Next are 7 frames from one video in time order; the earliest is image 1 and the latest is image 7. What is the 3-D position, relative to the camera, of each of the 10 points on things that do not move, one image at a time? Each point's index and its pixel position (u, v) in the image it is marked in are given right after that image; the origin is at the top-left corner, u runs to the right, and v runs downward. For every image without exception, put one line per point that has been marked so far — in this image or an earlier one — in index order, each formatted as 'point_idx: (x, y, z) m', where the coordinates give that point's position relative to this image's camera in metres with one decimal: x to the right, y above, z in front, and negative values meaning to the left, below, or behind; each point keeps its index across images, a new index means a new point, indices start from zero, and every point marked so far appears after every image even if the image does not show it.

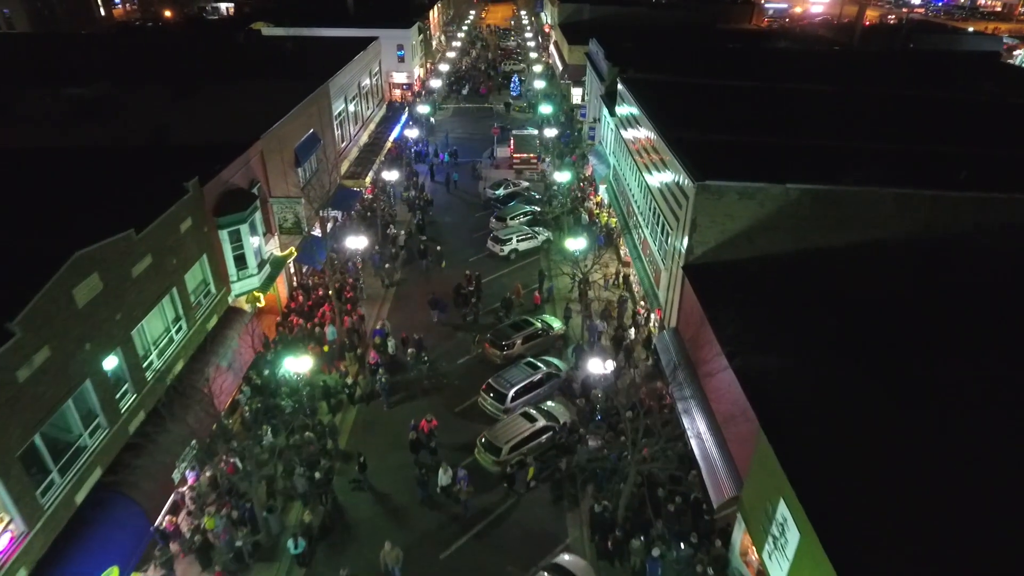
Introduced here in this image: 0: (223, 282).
0: (-8.6, +0.2, +18.8) m
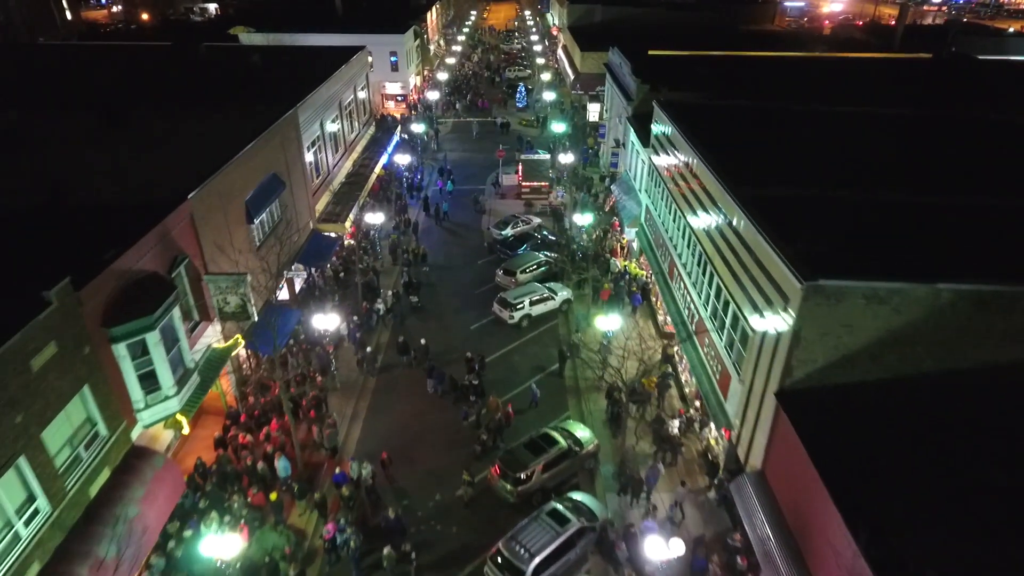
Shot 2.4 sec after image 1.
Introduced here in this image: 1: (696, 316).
0: (-8.2, -2.6, +13.2) m
1: (+5.7, -0.8, +19.6) m
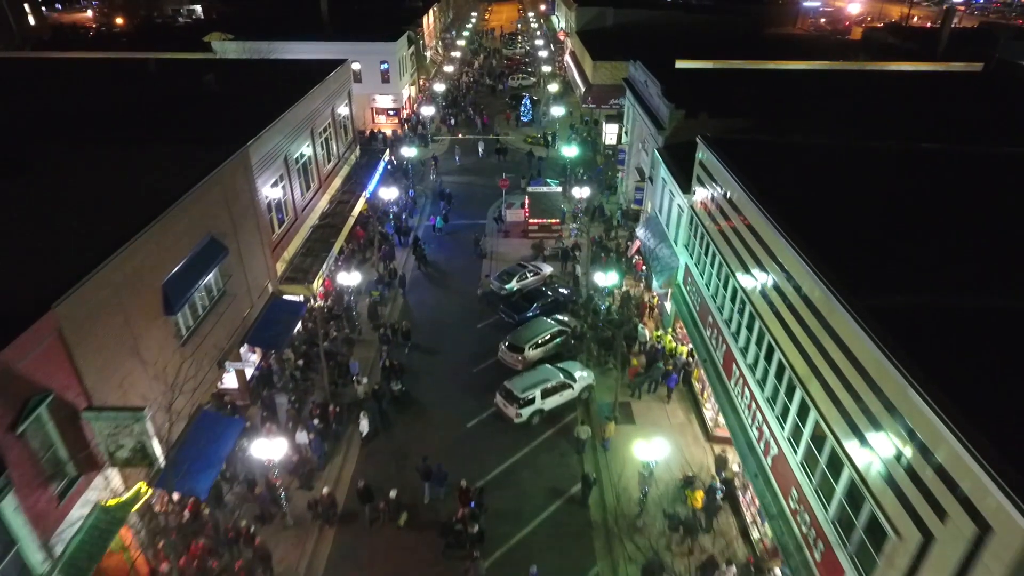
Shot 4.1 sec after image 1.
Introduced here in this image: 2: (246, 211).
0: (-8.0, -5.3, +8.2) m
1: (+5.9, -3.4, +14.6) m
2: (-8.1, +2.3, +19.3) m
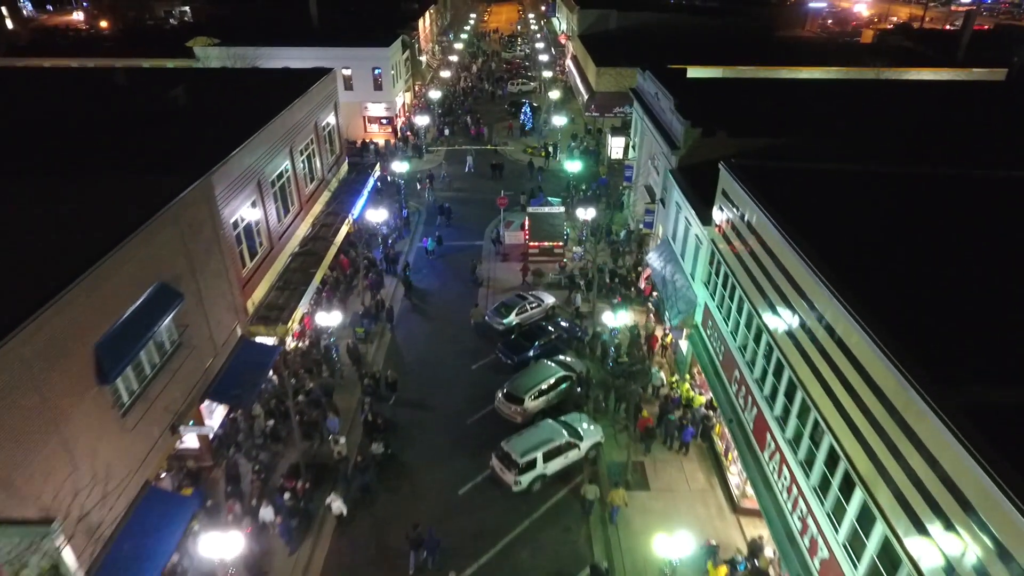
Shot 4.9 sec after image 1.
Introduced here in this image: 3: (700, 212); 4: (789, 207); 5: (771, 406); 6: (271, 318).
0: (-8.0, -6.5, +5.9) m
1: (+5.8, -4.6, +12.3) m
2: (-8.1, +1.1, +17.0) m
3: (+5.9, +2.4, +19.9) m
4: (+7.1, +2.1, +16.4) m
5: (+5.9, -2.7, +14.4) m
6: (-7.4, -0.9, +19.6) m
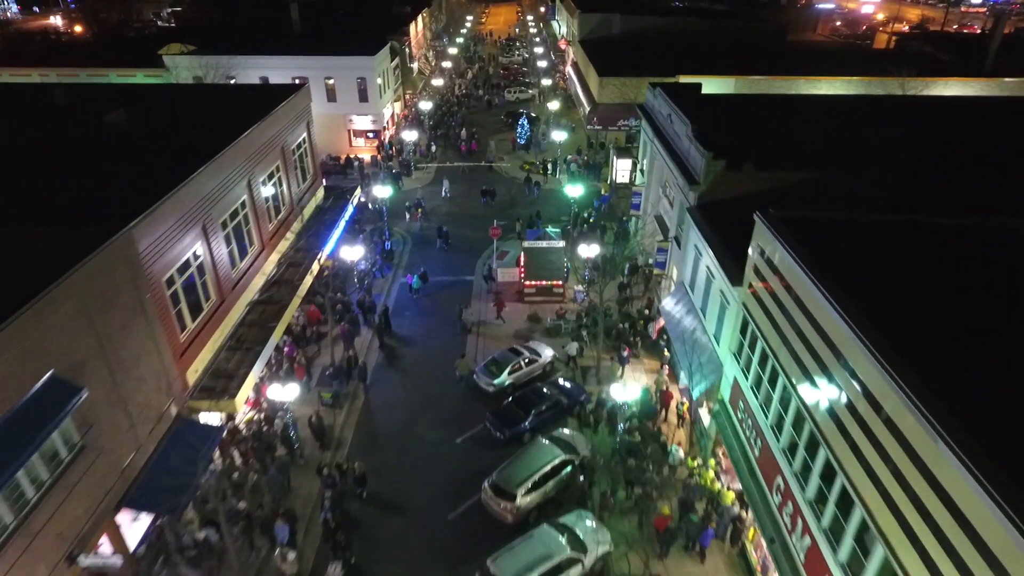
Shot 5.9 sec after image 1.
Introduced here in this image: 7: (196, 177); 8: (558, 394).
0: (-8.3, -8.3, +2.8) m
1: (+5.6, -6.4, +9.1) m
2: (-8.4, -0.7, +13.8) m
3: (+5.7, +0.7, +16.7) m
4: (+6.8, +0.4, +13.2) m
5: (+5.7, -4.4, +11.2) m
6: (-7.6, -2.6, +16.4) m
7: (-8.7, +3.1, +17.4) m
8: (+1.3, -3.2, +19.1) m
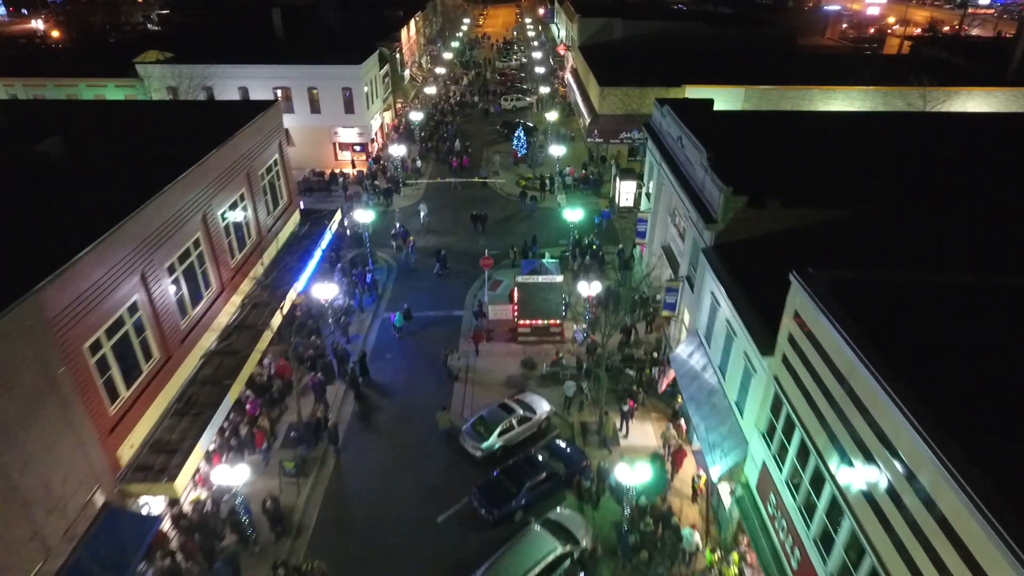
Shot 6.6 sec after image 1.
0: (-8.6, -9.7, +0.3) m
1: (+5.3, -7.7, +6.7) m
2: (-8.7, -2.1, +11.4) m
3: (+5.4, -0.7, +14.3) m
4: (+6.6, -1.0, +10.8) m
5: (+5.4, -5.8, +8.8) m
6: (-7.9, -4.0, +14.0) m
7: (-8.9, +1.7, +14.9) m
8: (+1.1, -4.5, +16.6) m
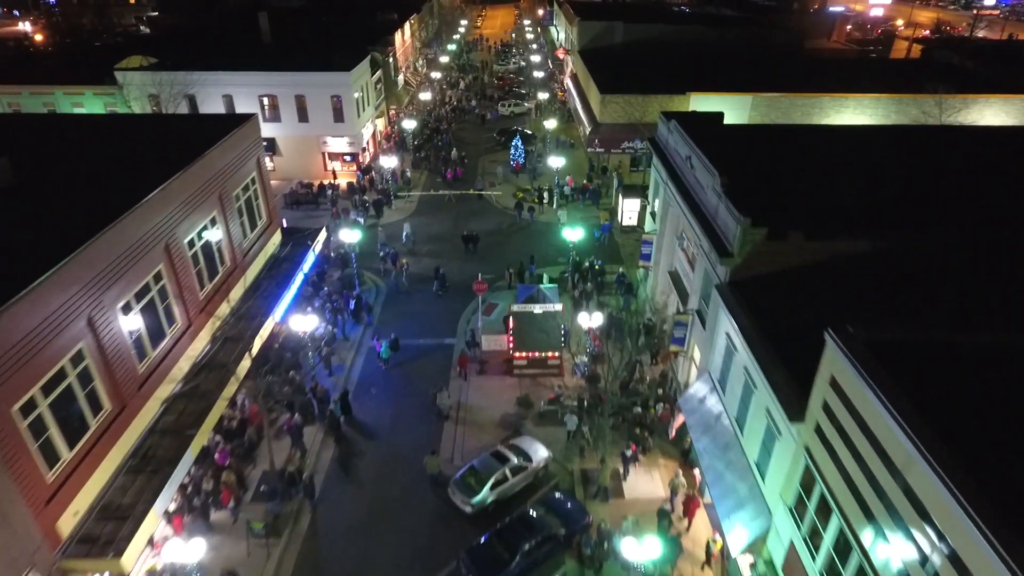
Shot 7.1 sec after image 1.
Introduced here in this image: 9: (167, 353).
0: (-8.7, -10.6, -1.3) m
1: (+5.2, -8.7, +5.1) m
2: (-8.8, -3.0, +9.8) m
3: (+5.2, -1.7, +12.7) m
4: (+6.4, -1.9, +9.2) m
5: (+5.2, -6.8, +7.2) m
6: (-8.1, -5.0, +12.4) m
7: (-9.1, +0.7, +13.3) m
8: (+0.9, -5.5, +15.0) m
9: (-8.9, -1.7, +16.5) m
